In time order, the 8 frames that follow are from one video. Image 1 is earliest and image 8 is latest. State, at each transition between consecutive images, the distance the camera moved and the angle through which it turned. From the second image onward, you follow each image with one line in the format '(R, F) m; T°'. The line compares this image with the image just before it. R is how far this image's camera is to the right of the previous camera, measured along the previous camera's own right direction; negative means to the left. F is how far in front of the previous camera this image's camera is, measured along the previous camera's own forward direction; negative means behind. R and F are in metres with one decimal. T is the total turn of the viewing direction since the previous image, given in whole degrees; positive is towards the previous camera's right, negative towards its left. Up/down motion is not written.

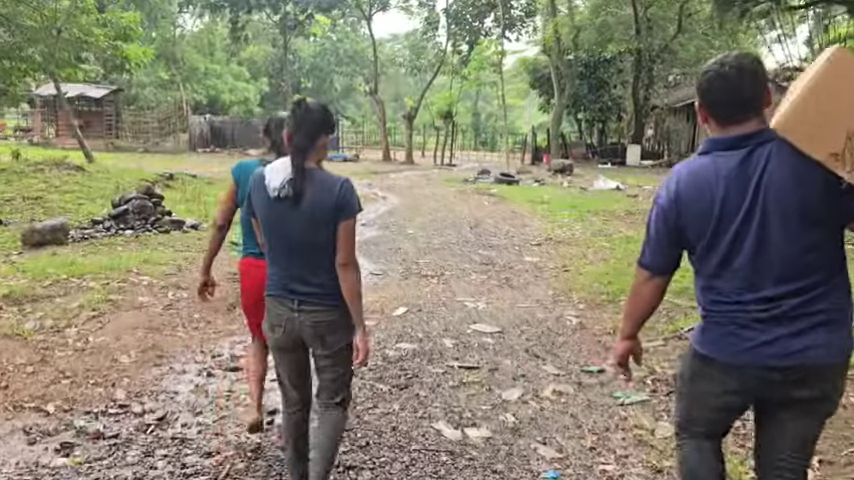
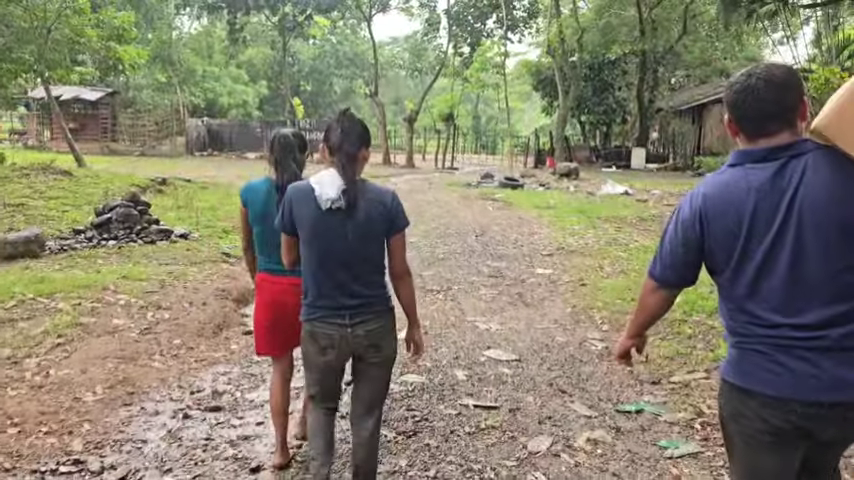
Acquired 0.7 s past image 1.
(-0.1, +0.6) m; 0°
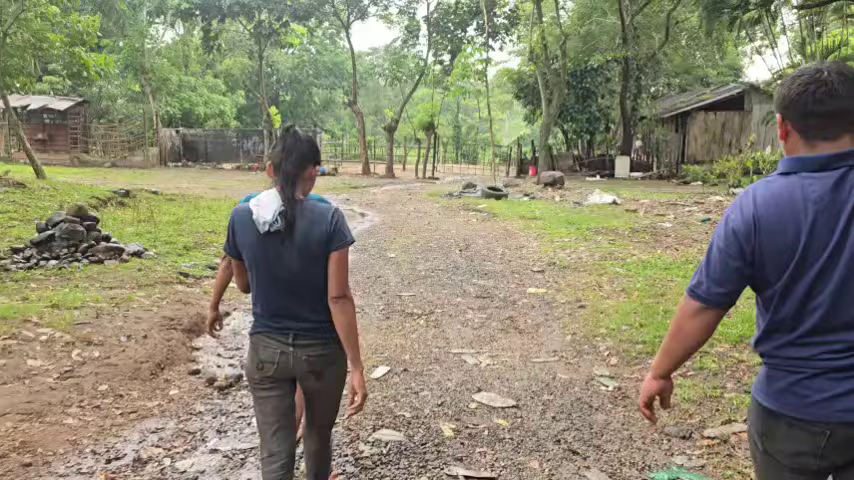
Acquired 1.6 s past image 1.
(0.0, +0.9) m; +1°
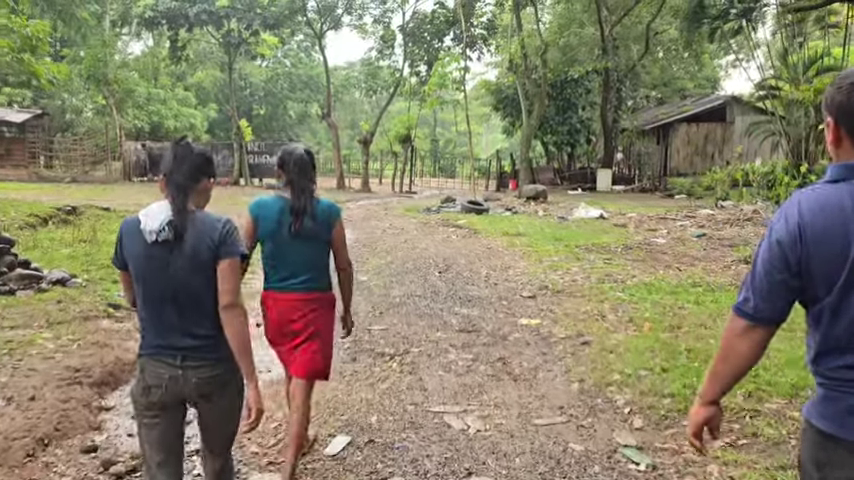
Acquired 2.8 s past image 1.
(0.0, +1.1) m; +2°
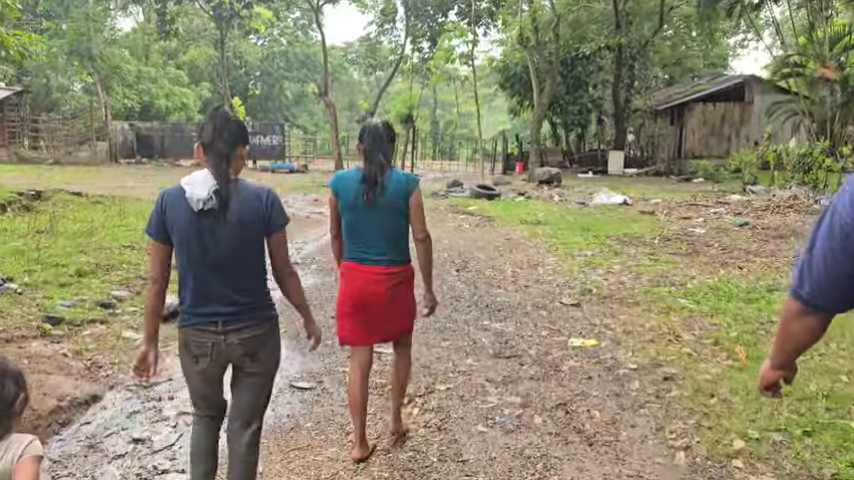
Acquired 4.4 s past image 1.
(-0.2, +1.5) m; 0°
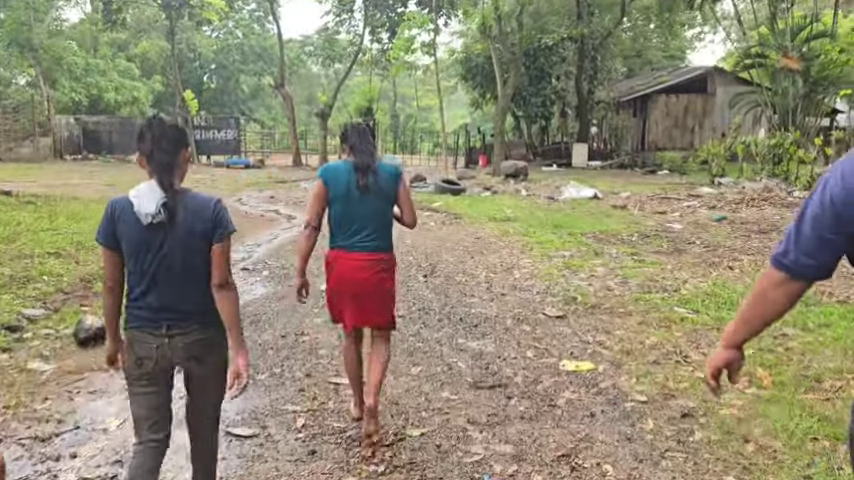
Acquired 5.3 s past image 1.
(0.0, +0.8) m; +3°
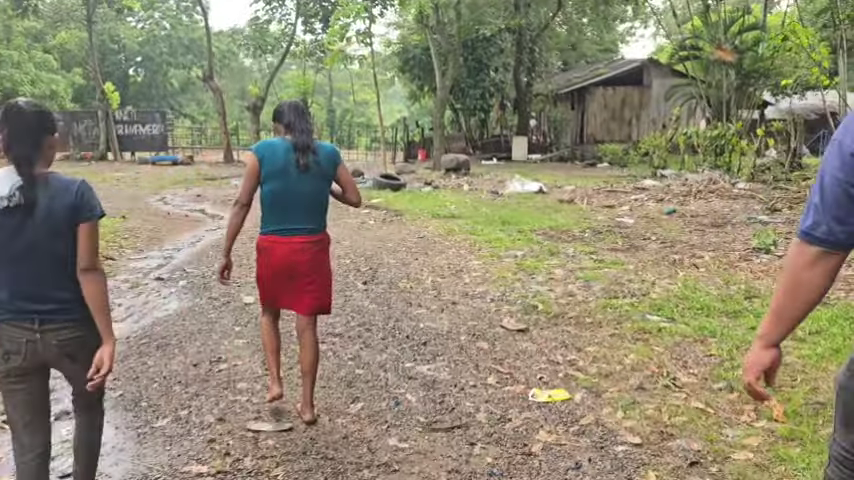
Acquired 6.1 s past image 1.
(0.0, +0.8) m; +5°
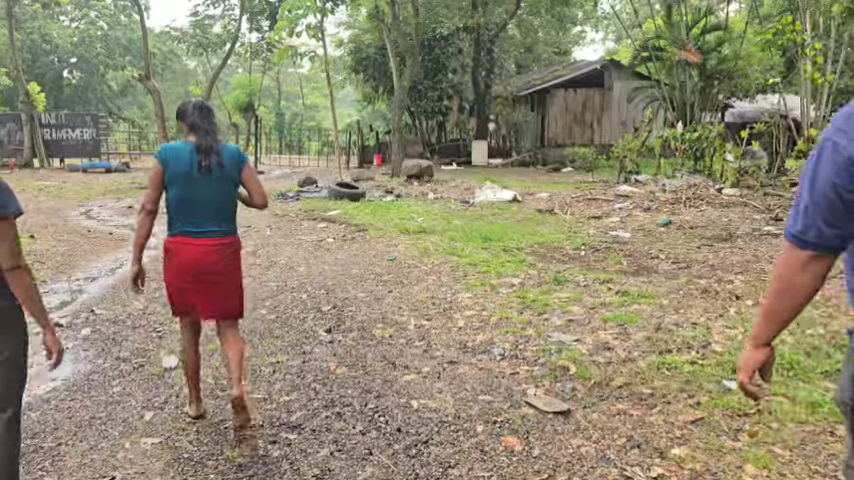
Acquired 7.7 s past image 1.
(-0.2, +1.5) m; +4°
